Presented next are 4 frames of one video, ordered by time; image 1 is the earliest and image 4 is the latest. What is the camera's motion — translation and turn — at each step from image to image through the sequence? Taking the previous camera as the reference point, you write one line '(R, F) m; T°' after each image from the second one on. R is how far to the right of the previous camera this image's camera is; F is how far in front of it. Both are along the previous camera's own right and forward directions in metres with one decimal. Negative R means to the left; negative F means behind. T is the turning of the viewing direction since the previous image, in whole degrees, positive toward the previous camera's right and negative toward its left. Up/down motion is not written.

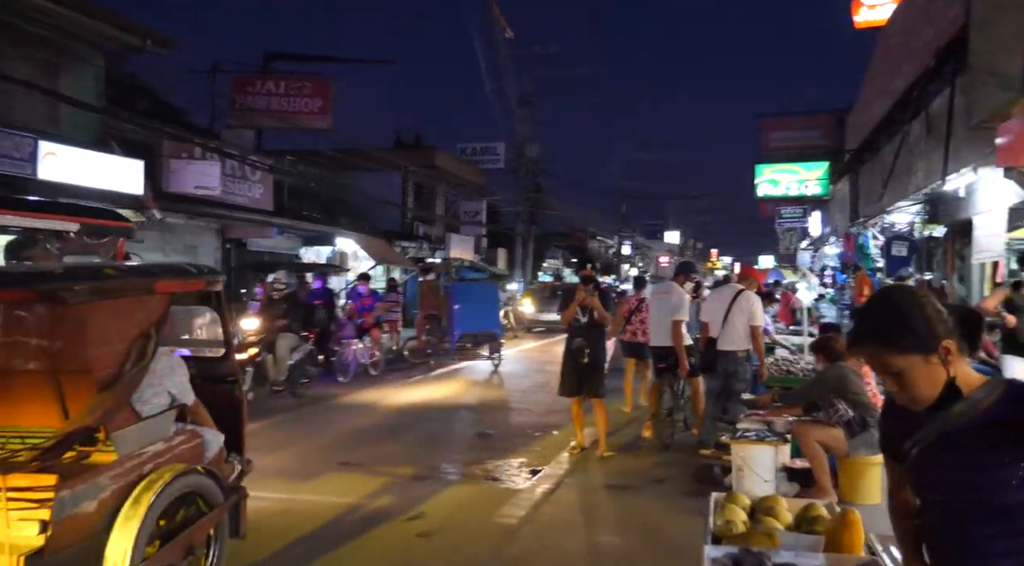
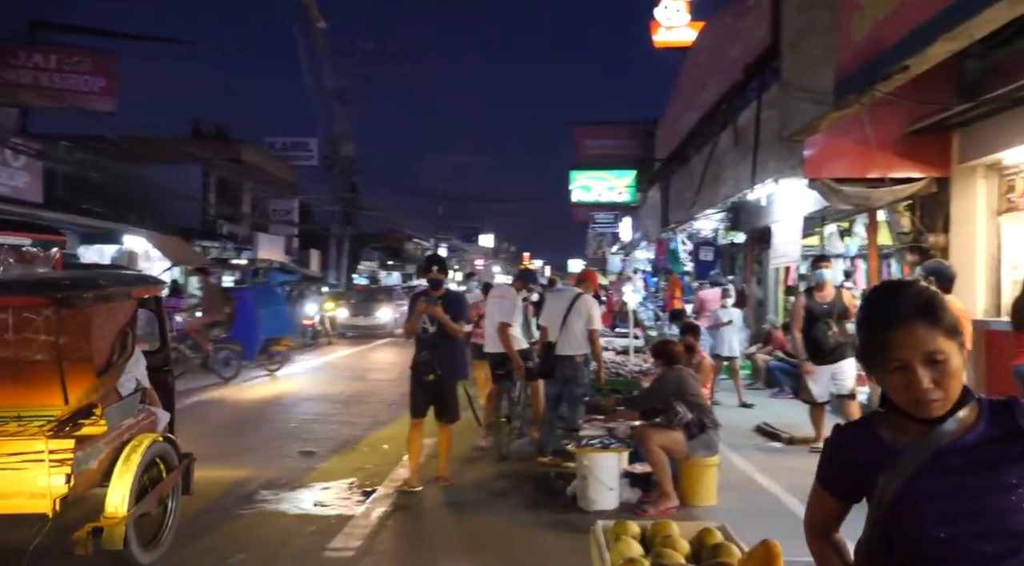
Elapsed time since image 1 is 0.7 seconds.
(-0.2, +0.5) m; +14°
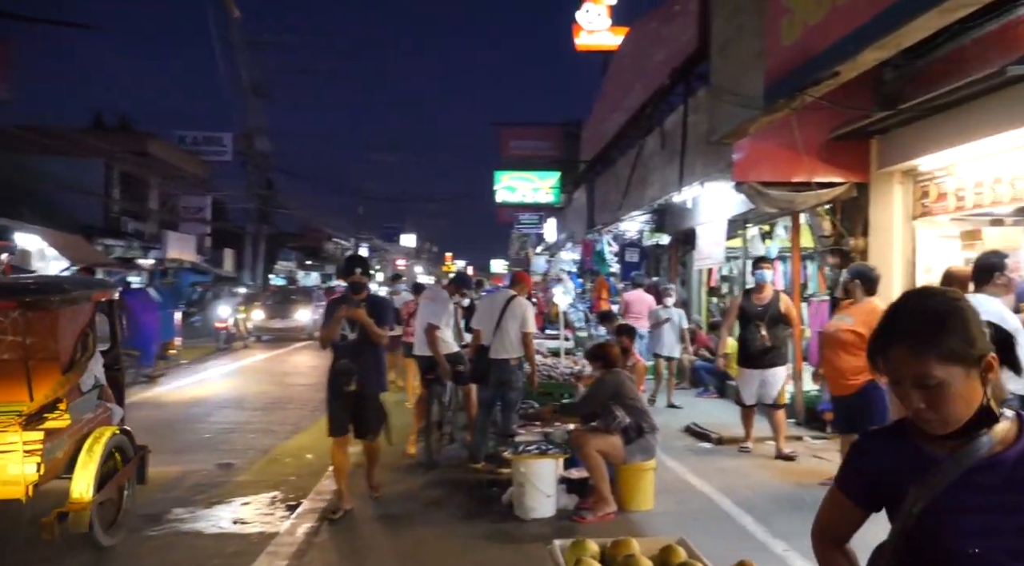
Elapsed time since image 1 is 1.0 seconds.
(-0.1, +0.2) m; +6°
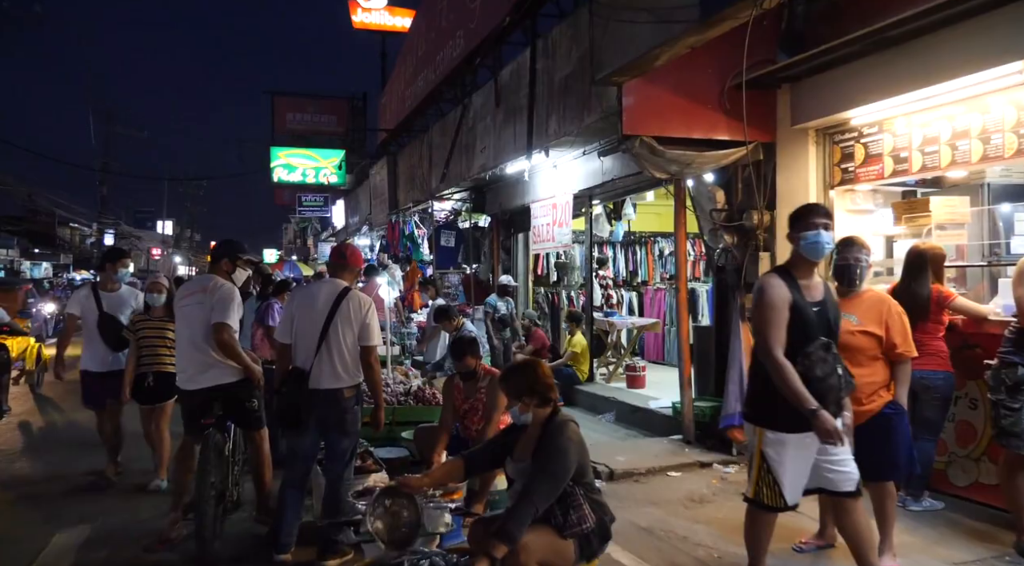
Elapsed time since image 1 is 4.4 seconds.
(-0.3, +2.6) m; +17°
